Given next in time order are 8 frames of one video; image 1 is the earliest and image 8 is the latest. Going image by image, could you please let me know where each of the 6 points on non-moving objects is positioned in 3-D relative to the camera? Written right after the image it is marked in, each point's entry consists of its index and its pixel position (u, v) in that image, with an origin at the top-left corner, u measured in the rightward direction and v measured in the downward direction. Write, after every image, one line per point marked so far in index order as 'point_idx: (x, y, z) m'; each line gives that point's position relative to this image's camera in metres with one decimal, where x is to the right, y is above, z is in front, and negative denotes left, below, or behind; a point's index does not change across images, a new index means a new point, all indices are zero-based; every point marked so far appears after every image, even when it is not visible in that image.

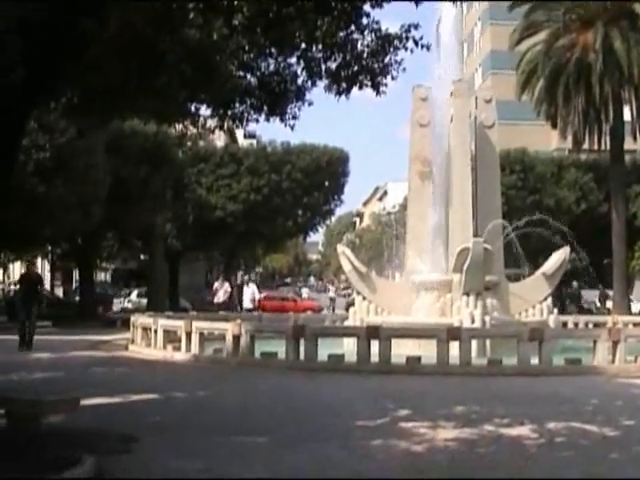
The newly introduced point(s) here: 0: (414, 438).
0: (+0.9, -2.0, +18.6) m
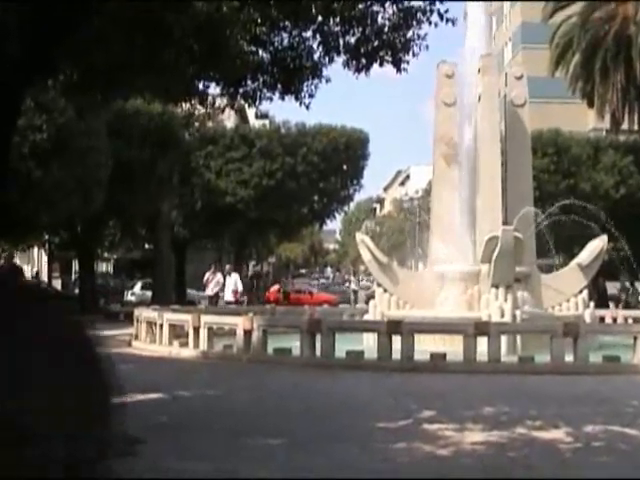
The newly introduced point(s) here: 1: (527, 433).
0: (+1.1, -1.9, +16.9) m
1: (+2.1, -1.9, +18.2) m
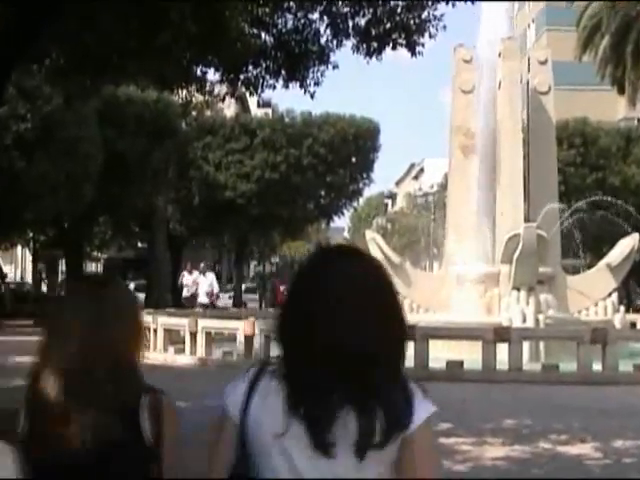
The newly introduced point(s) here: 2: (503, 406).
0: (+1.2, -1.9, +15.2) m
1: (+2.1, -1.9, +16.5) m
2: (+1.9, -1.8, +19.2) m
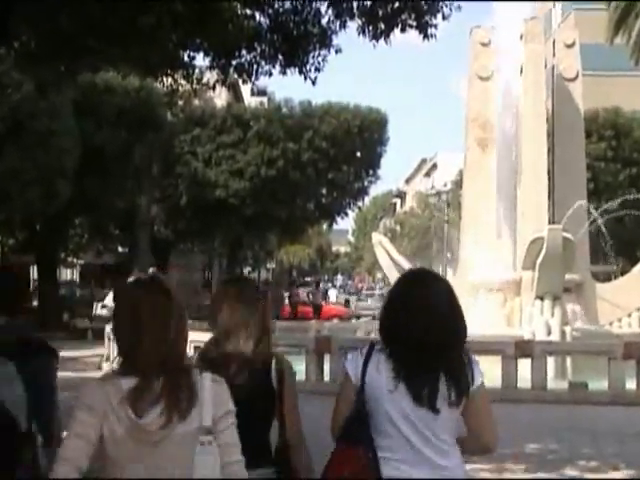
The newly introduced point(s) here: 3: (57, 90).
0: (+1.2, -1.9, +13.0) m
1: (+2.1, -1.9, +14.3) m
2: (+1.9, -1.8, +17.1) m
3: (-2.8, +1.6, +19.4) m
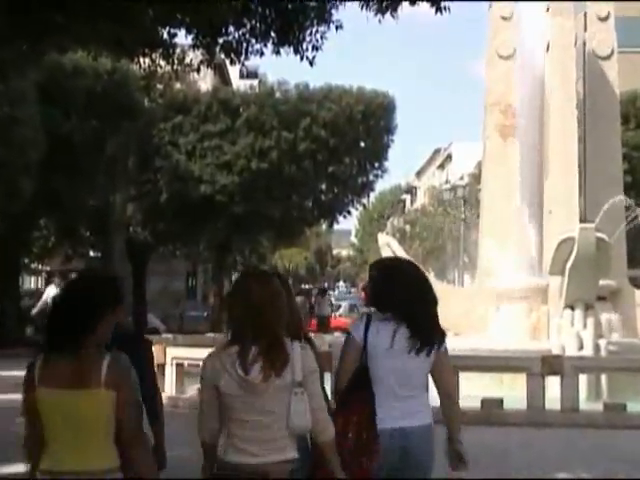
0: (+1.2, -1.9, +10.6) m
1: (+2.1, -1.9, +12.0) m
2: (+1.9, -1.8, +14.7) m
3: (-2.8, +1.6, +17.1) m
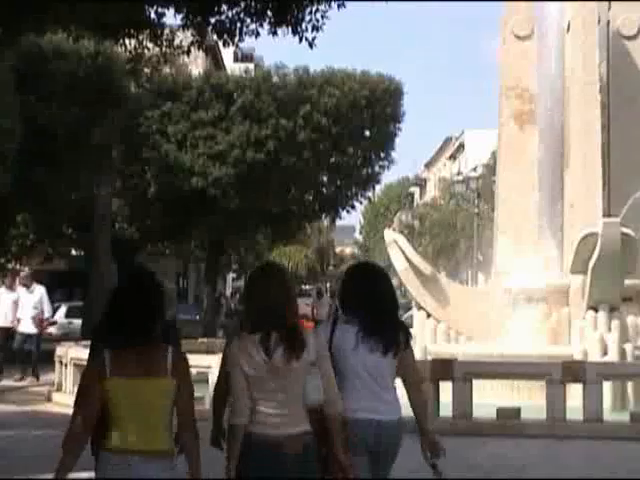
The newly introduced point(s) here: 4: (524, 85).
0: (+1.2, -1.8, +9.3) m
1: (+2.1, -1.9, +10.6) m
2: (+2.0, -1.8, +13.4) m
3: (-2.8, +1.6, +15.8) m
4: (+2.0, +1.5, +17.9) m
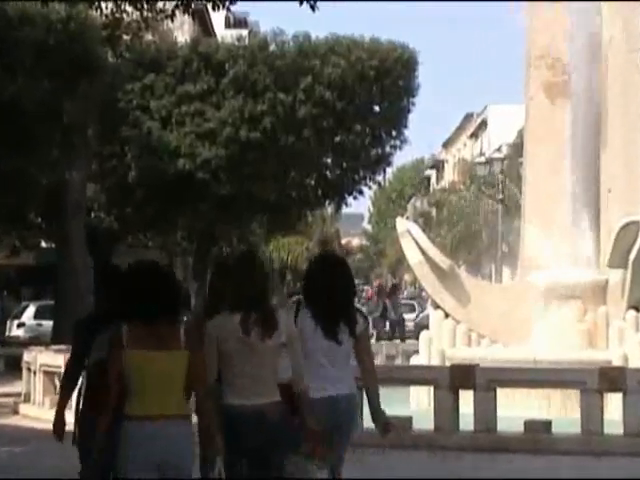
0: (+1.1, -1.7, +7.4) m
1: (+2.1, -1.8, +8.7) m
2: (+2.0, -1.7, +11.5) m
3: (-2.8, +1.7, +13.9) m
4: (+2.0, +1.6, +16.0) m
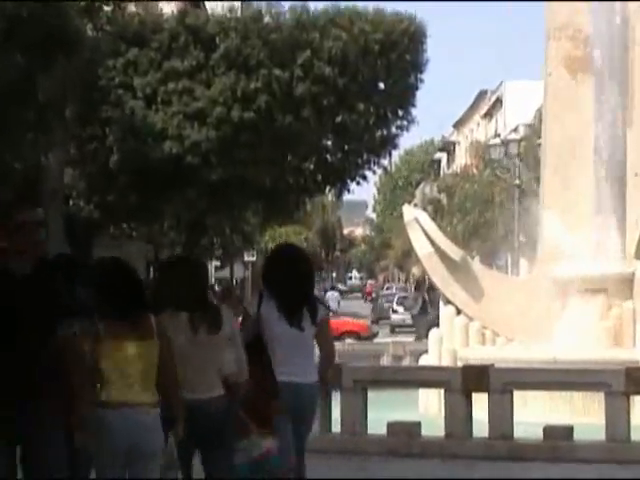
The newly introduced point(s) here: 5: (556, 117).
0: (+1.1, -1.7, +6.2) m
1: (+2.1, -1.7, +7.6) m
2: (+2.0, -1.6, +10.3) m
3: (-2.8, +1.7, +12.7) m
4: (+2.0, +1.7, +14.8) m
5: (+1.8, +1.0, +14.9) m
